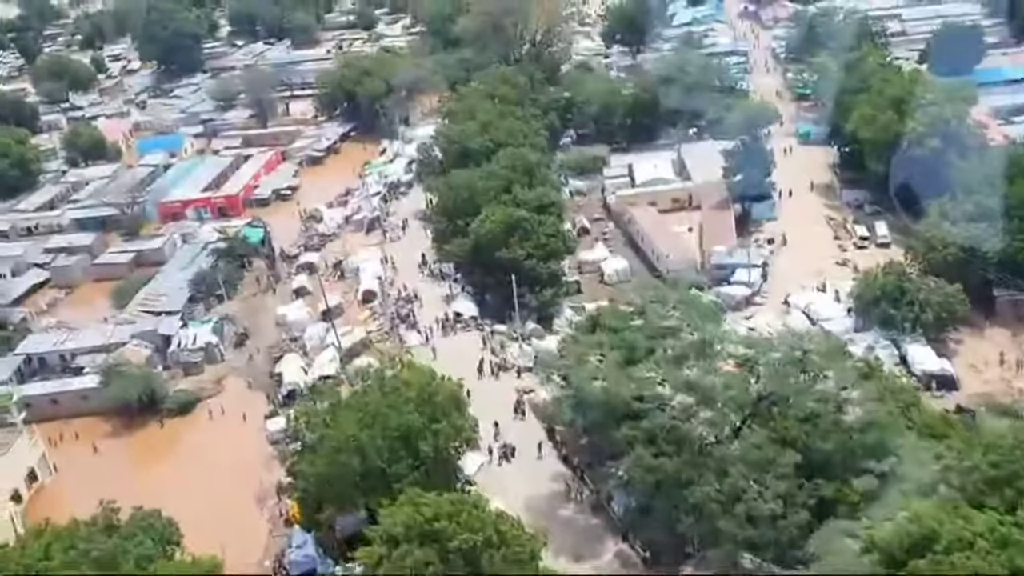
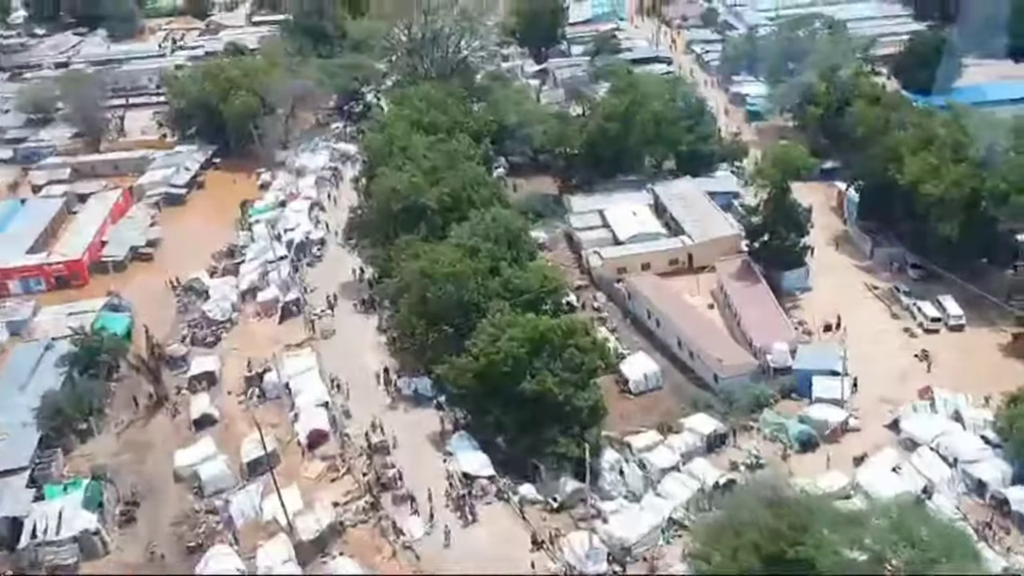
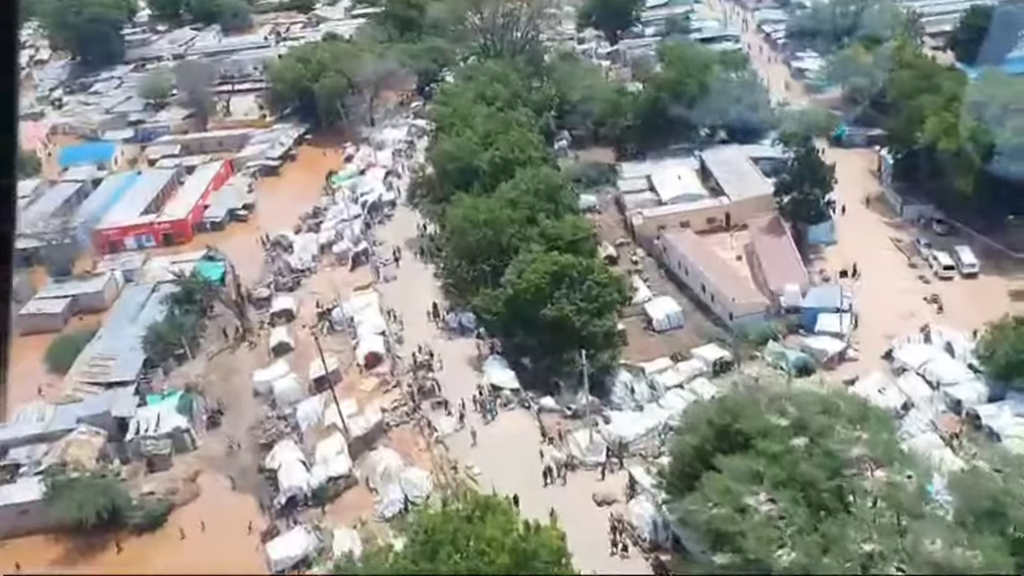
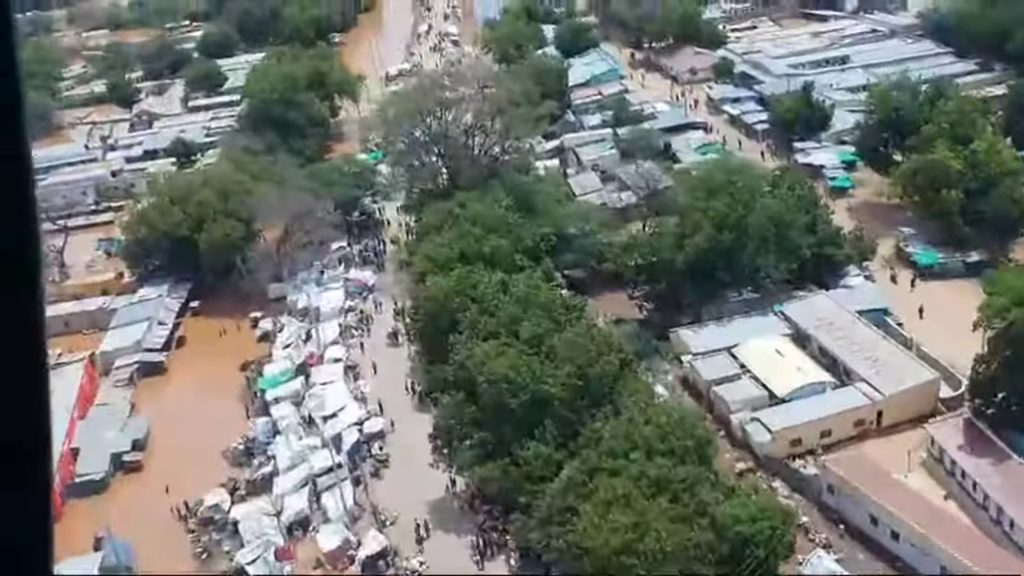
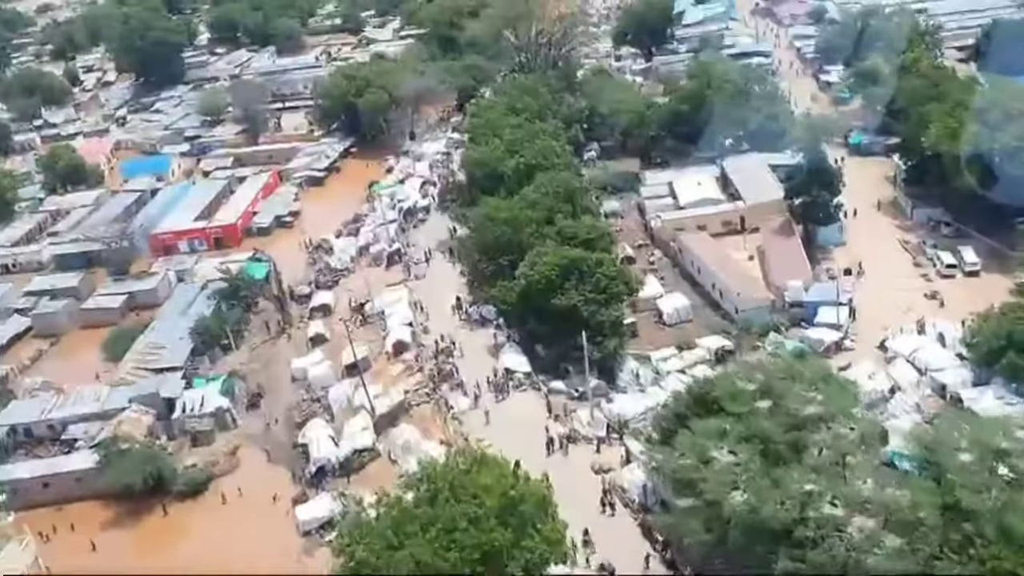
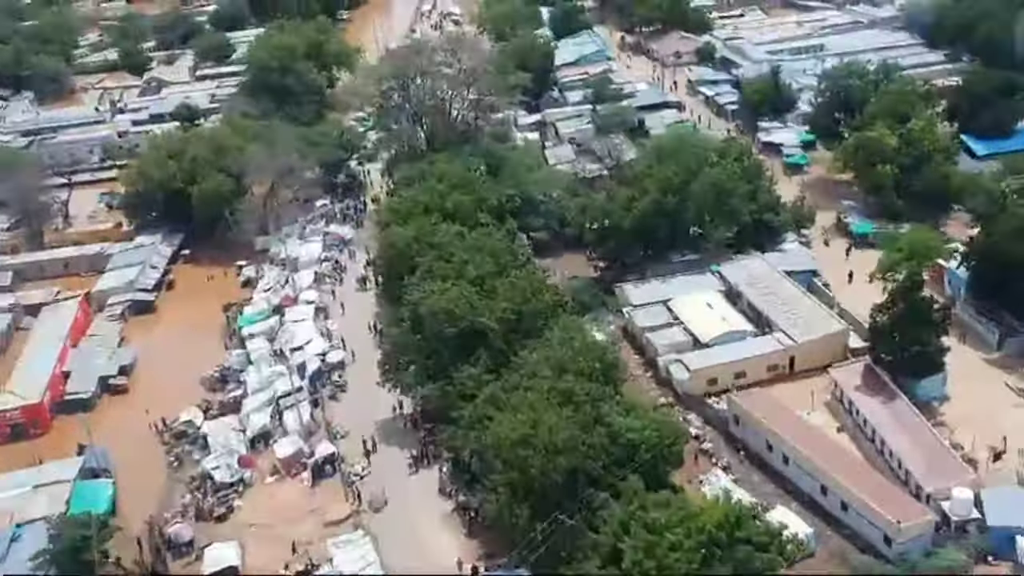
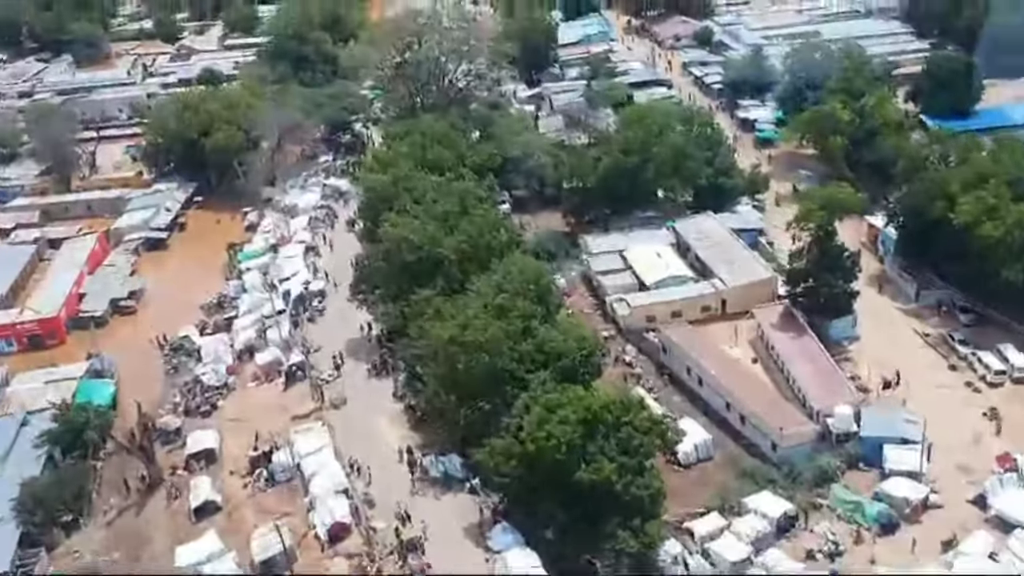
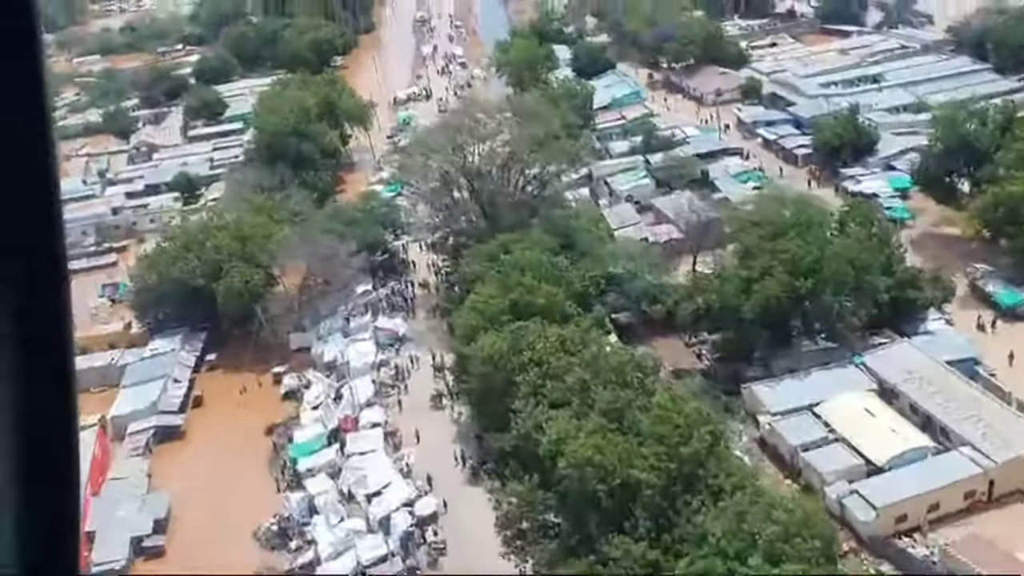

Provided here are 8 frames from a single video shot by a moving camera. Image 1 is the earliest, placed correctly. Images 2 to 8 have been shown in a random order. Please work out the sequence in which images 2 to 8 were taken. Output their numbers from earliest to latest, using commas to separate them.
5, 3, 2, 7, 6, 4, 8
